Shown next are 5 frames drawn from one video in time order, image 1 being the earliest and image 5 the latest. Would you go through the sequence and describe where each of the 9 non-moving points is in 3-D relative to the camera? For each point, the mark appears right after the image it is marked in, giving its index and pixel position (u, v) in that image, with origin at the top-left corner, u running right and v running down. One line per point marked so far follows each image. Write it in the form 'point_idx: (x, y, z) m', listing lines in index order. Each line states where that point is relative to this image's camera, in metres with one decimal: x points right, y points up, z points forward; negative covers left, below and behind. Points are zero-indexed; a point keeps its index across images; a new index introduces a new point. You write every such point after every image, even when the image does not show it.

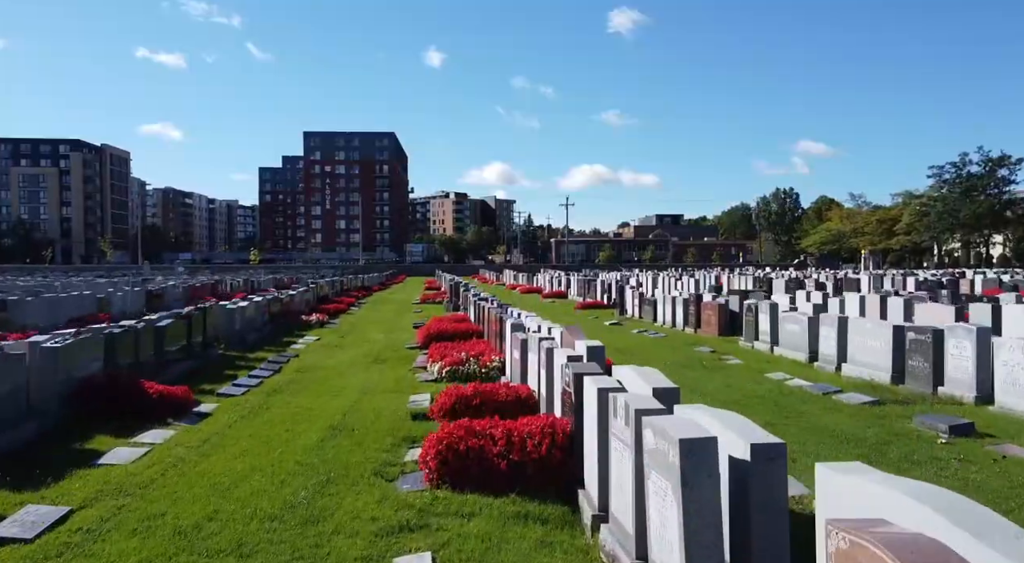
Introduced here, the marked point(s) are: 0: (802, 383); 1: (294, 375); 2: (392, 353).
0: (+3.4, -1.2, +9.0) m
1: (-2.7, -1.2, +9.6) m
2: (-1.9, -1.1, +12.1) m
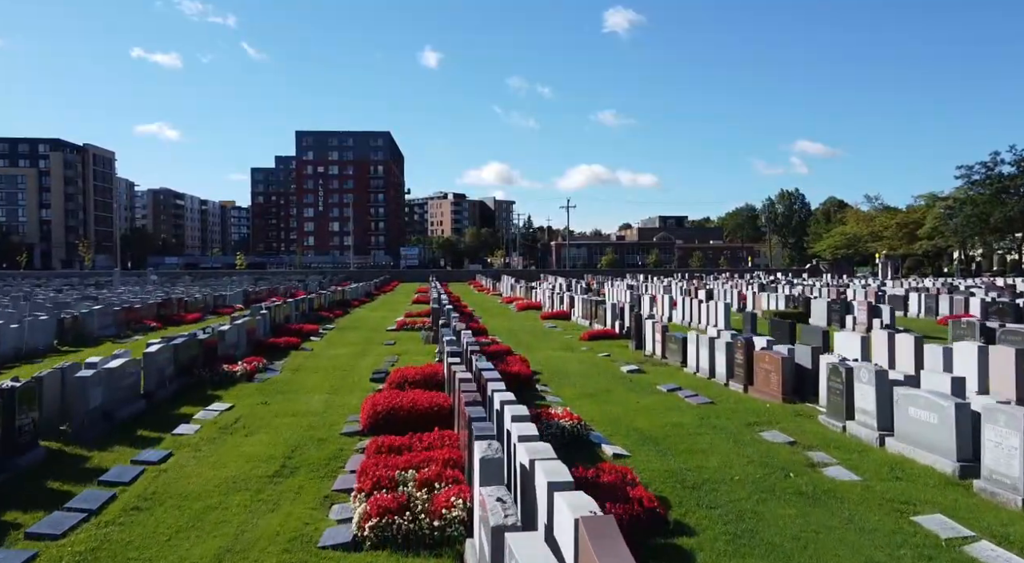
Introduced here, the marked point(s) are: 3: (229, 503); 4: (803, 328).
0: (+3.2, -1.8, +5.0) m
1: (-2.9, -1.8, +5.6) m
2: (-2.1, -1.7, +8.1) m
3: (-2.3, -1.8, +6.3) m
4: (+6.0, -1.0, +15.9) m
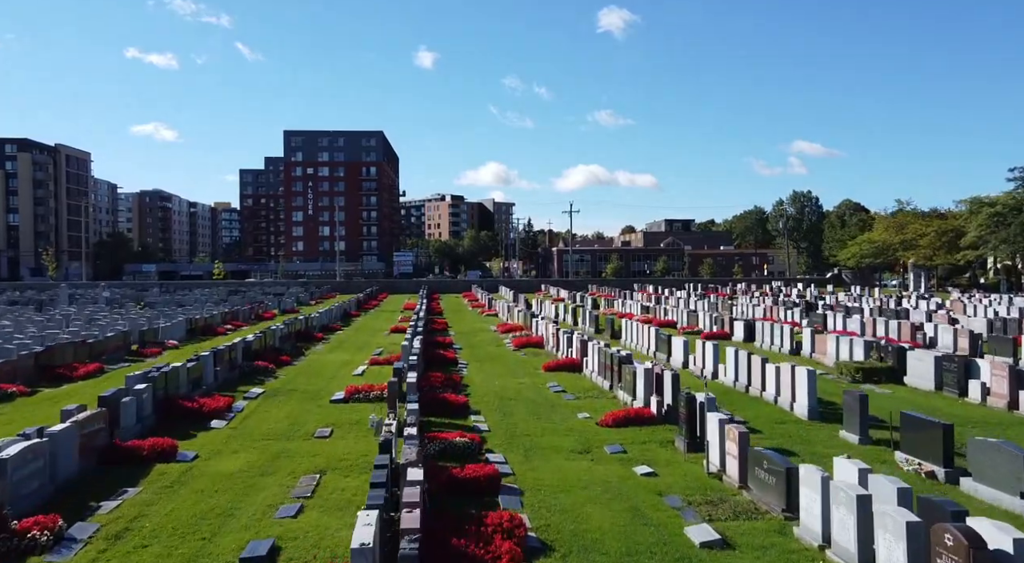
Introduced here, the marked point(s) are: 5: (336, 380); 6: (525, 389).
0: (+3.0, -2.8, -1.0) m
1: (-3.1, -2.8, -0.4) m
2: (-2.2, -2.8, +2.1) m
3: (-2.5, -2.8, +0.2) m
4: (+5.8, -2.0, +9.8) m
5: (-4.4, -2.5, +19.3) m
6: (+0.3, -2.4, +17.2) m
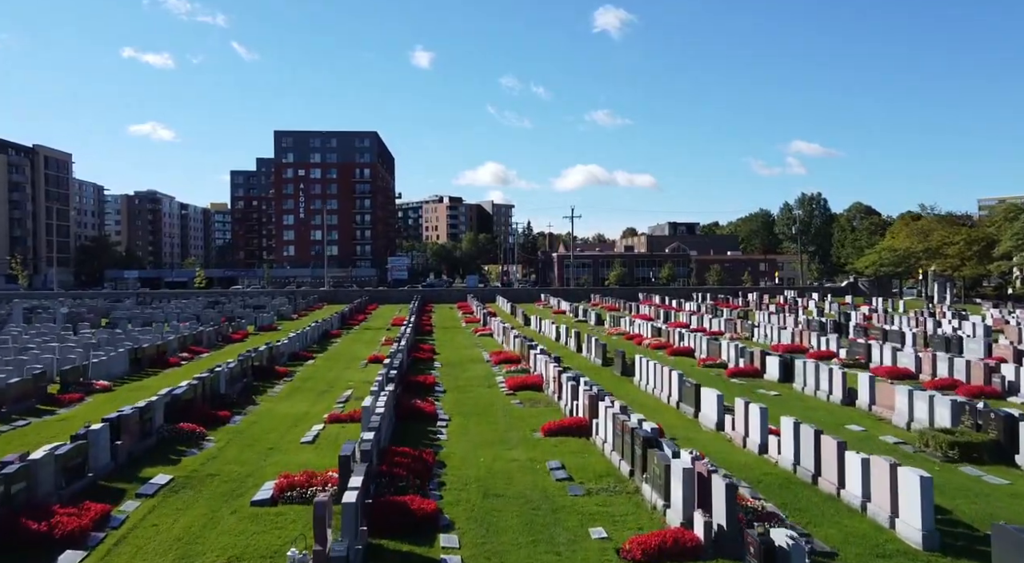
0: (+2.8, -3.7, -5.2) m
1: (-3.2, -3.7, -4.6) m
2: (-2.4, -3.6, -2.1) m
3: (-2.6, -3.7, -3.9) m
4: (+5.6, -2.9, +5.7) m
5: (-4.6, -3.3, +15.1) m
6: (+0.1, -3.3, +13.1) m
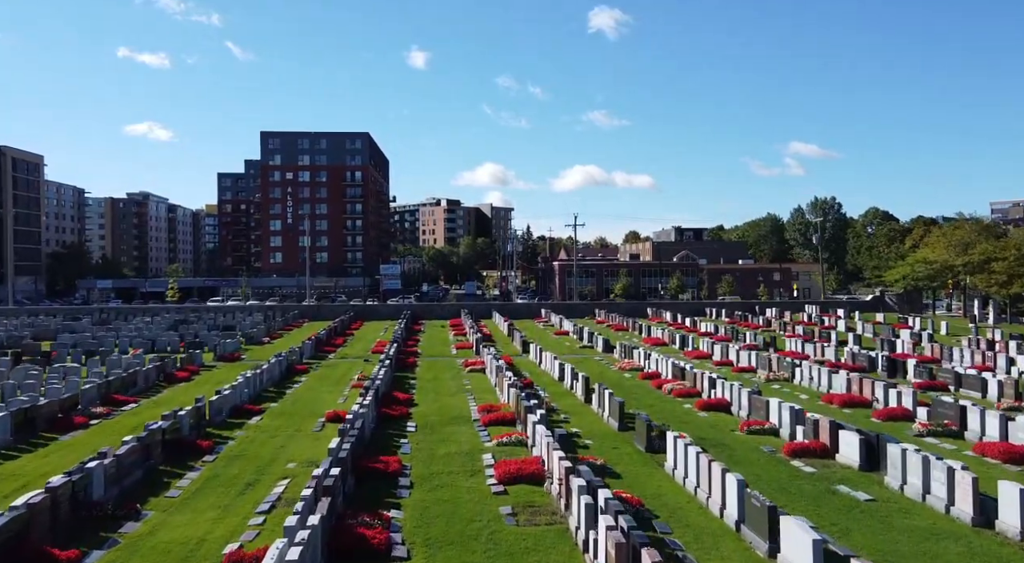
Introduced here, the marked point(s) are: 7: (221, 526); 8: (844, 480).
0: (+2.6, -4.8, -11.0) m
1: (-3.4, -4.8, -10.4) m
2: (-2.6, -4.8, -7.9) m
3: (-2.8, -4.8, -9.8) m
4: (+5.4, -4.0, -0.1) m
5: (-4.8, -4.5, +9.3) m
6: (-0.1, -4.4, +7.3) m
7: (-5.2, -4.4, +14.1) m
8: (+7.0, -4.2, +16.3) m
